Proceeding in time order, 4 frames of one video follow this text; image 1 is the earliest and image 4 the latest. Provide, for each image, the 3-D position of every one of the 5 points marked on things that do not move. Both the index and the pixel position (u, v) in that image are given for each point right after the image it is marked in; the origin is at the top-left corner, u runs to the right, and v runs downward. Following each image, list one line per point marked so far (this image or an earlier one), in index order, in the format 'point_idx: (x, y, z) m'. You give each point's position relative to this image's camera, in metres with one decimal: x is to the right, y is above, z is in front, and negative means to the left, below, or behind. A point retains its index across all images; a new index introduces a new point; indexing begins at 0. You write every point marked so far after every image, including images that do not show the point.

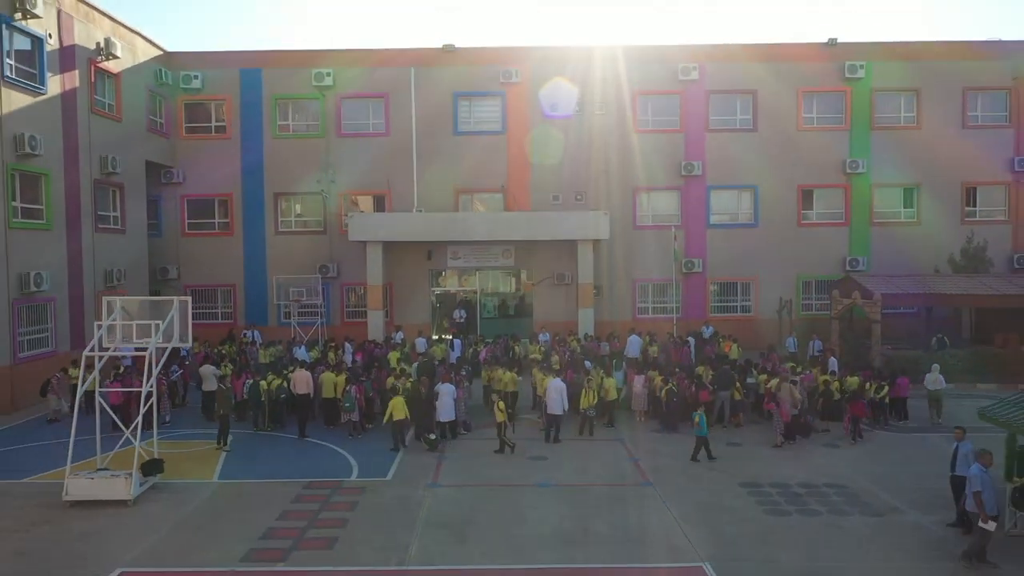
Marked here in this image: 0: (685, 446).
0: (+3.2, -2.9, +15.0) m
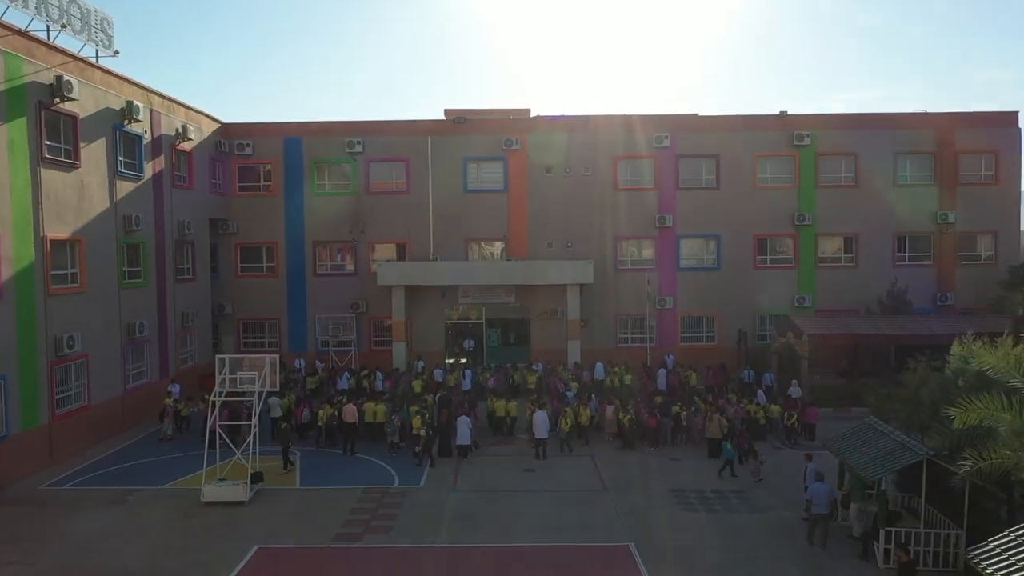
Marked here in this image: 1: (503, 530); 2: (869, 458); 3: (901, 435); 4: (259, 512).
0: (+3.1, -4.2, +20.1) m
1: (-0.2, -4.5, +15.3) m
2: (+6.0, -2.9, +14.1) m
3: (+6.8, -2.5, +14.3) m
4: (-5.0, -4.4, +16.3) m
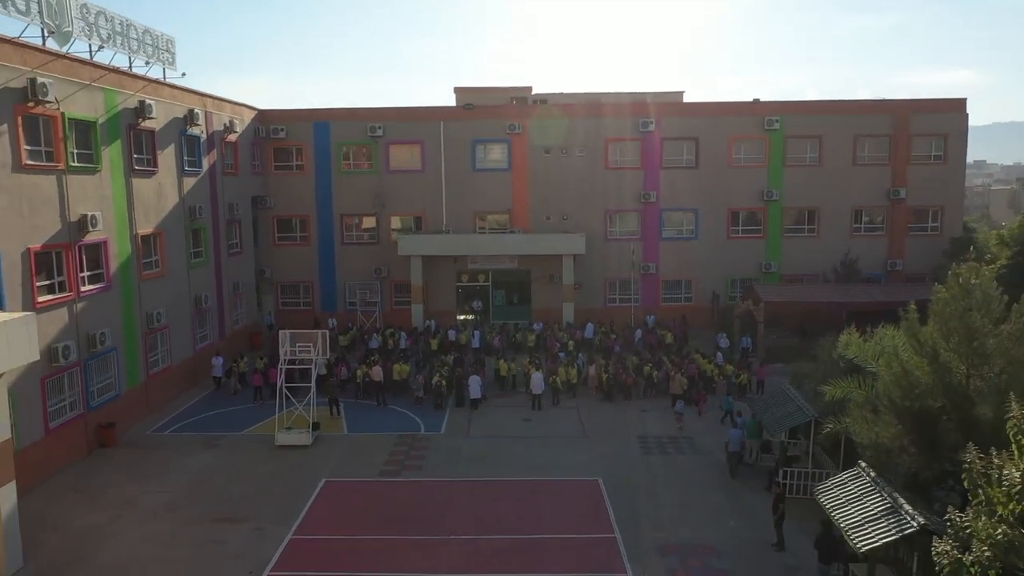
0: (+3.1, -3.8, +25.1) m
1: (-0.2, -4.4, +20.3) m
2: (+6.0, -2.9, +19.0) m
3: (+6.7, -2.6, +19.1) m
4: (-5.0, -4.3, +21.4) m
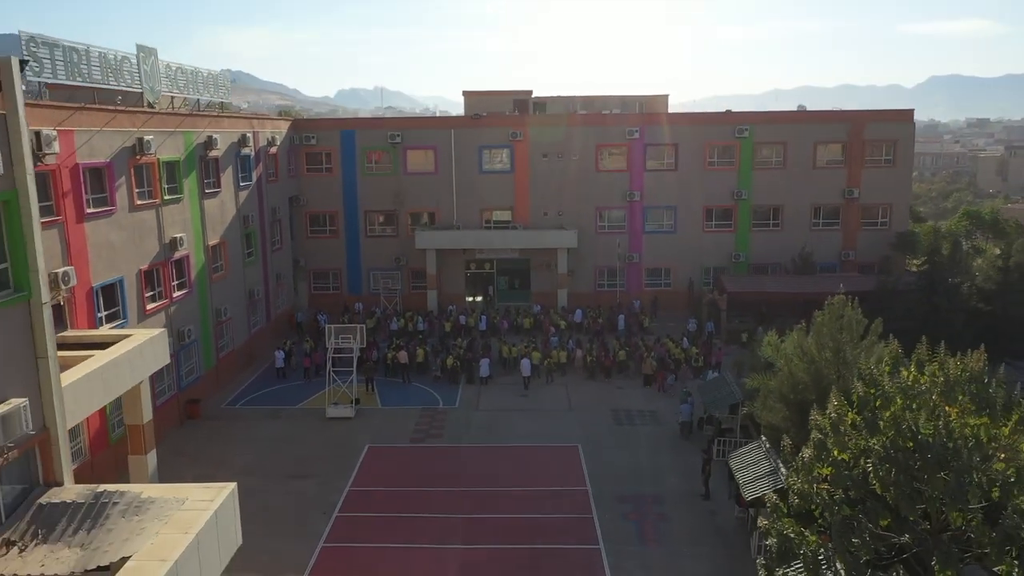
0: (+3.2, -3.8, +30.8) m
1: (-0.2, -4.7, +26.1) m
2: (+6.0, -3.2, +24.6) m
3: (+6.7, -2.9, +24.8) m
4: (-5.0, -4.5, +27.2) m
